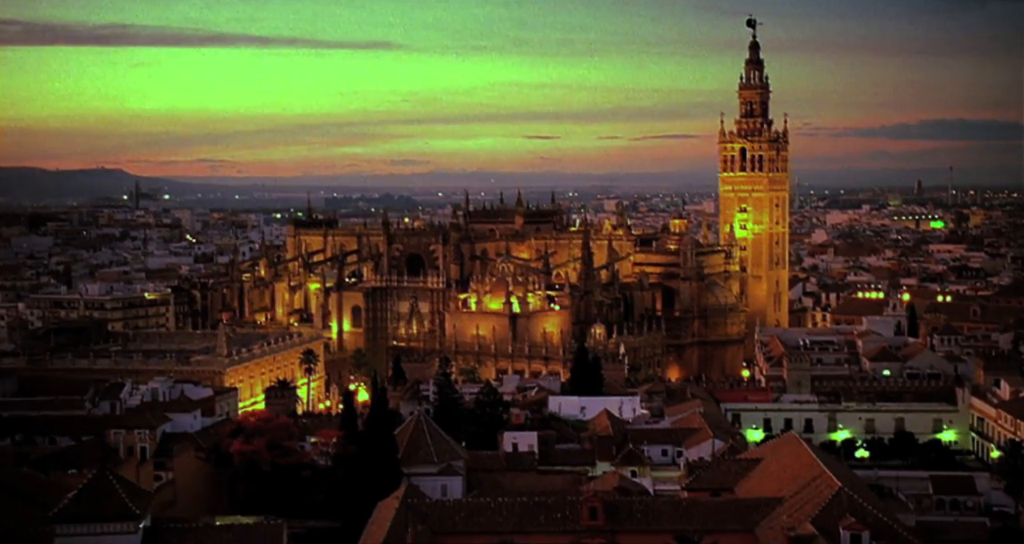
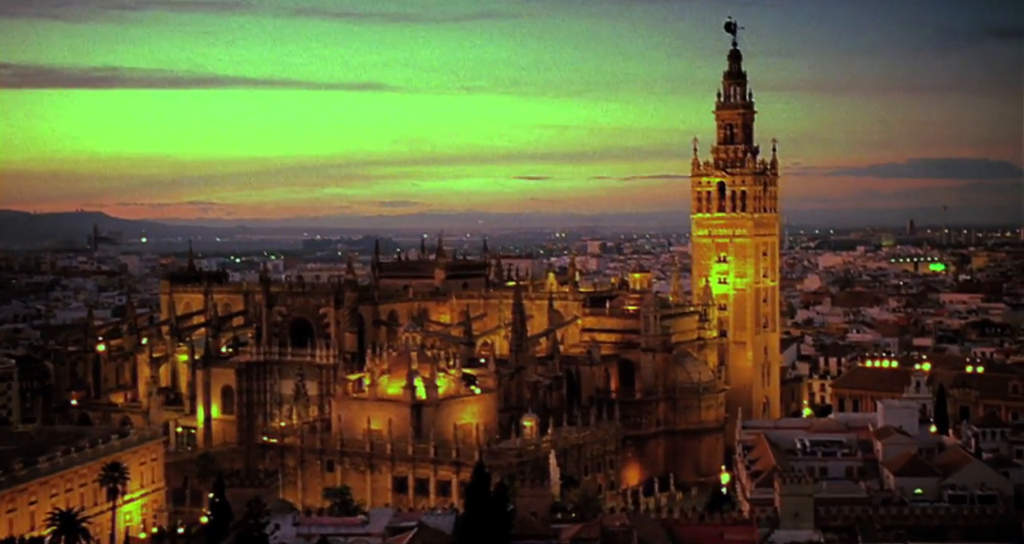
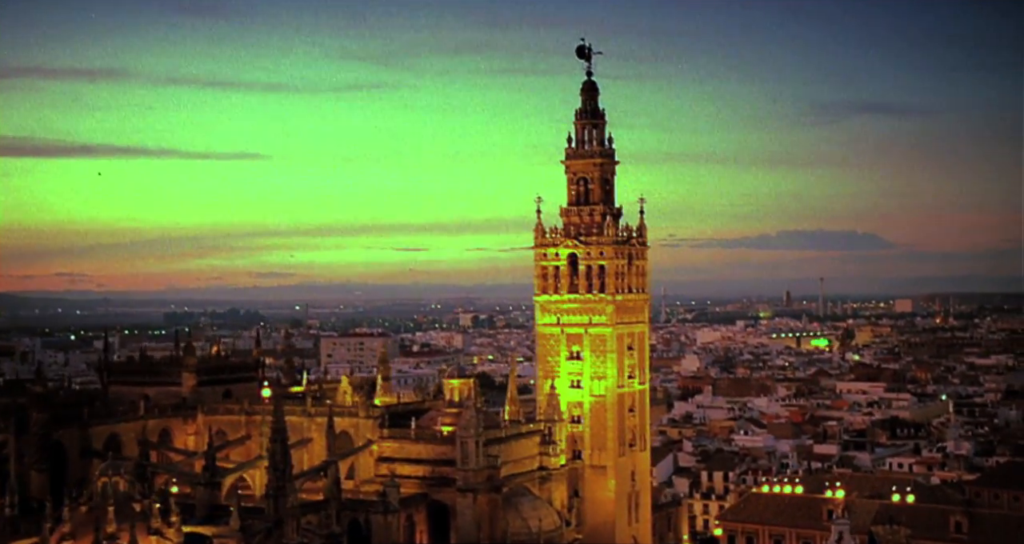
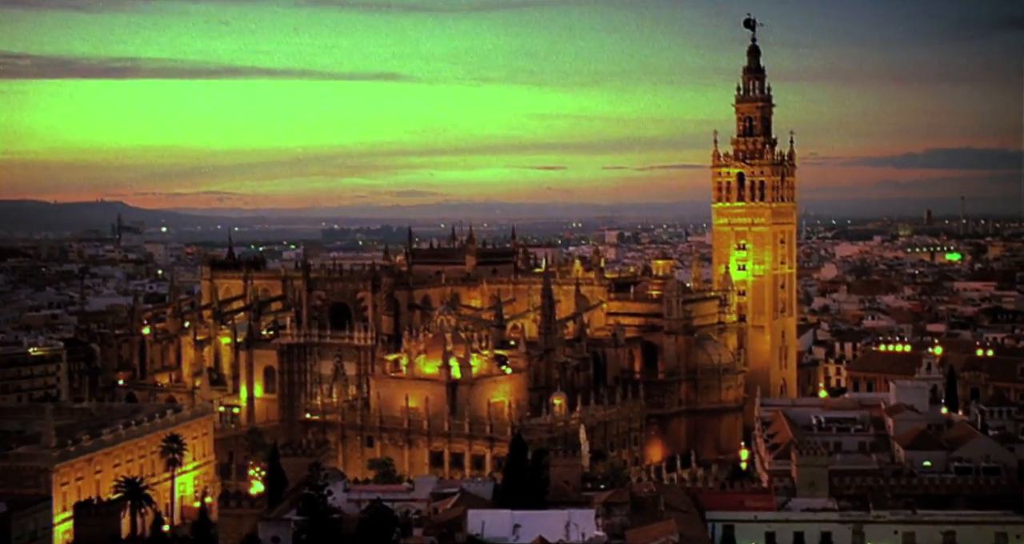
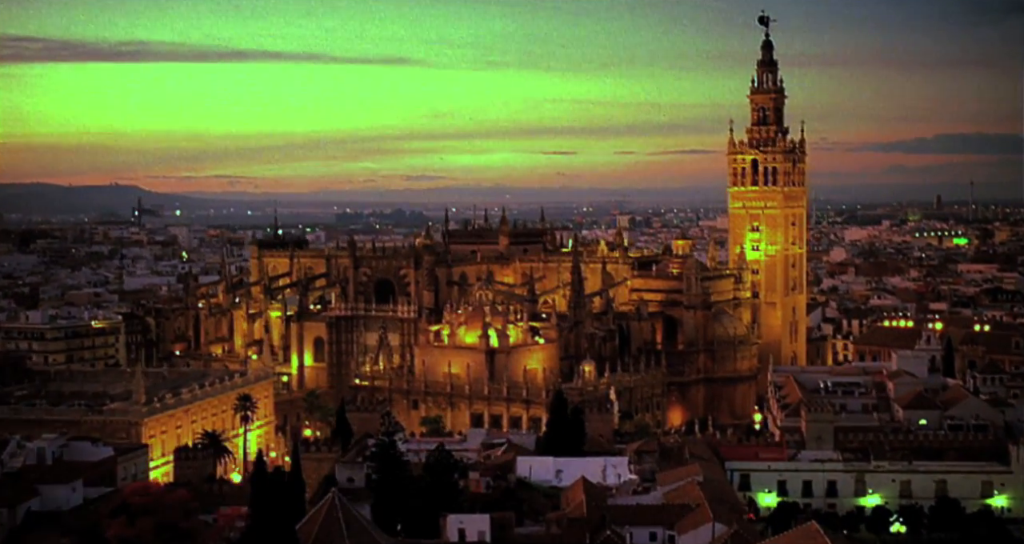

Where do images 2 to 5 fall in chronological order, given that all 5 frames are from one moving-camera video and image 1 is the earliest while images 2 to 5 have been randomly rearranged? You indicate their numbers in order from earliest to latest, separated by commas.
5, 4, 2, 3
